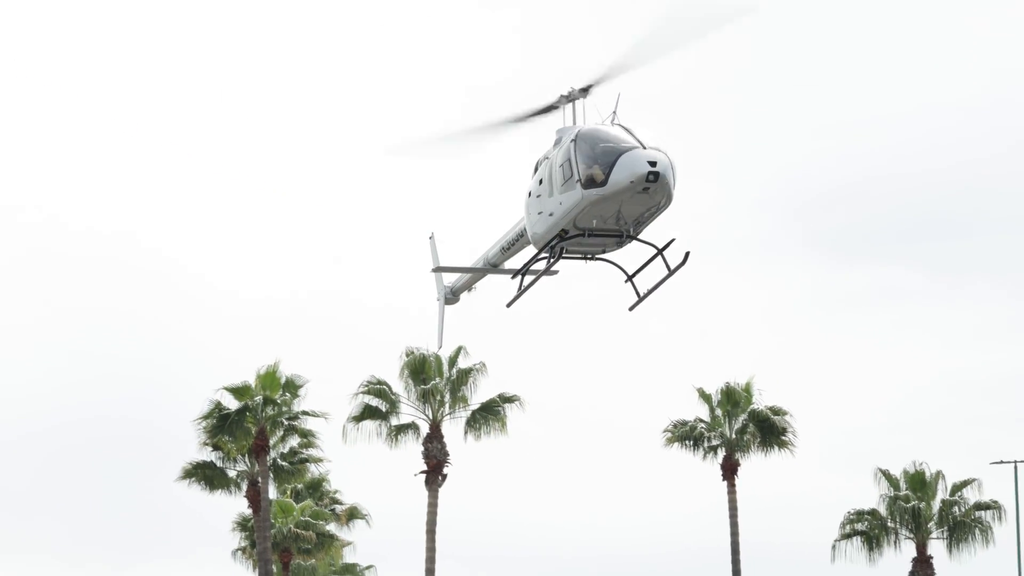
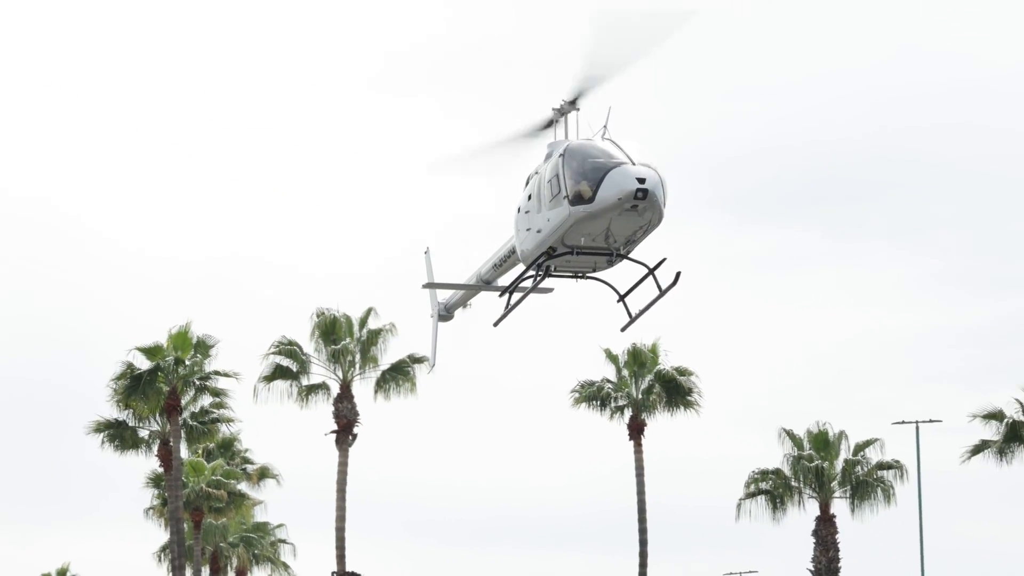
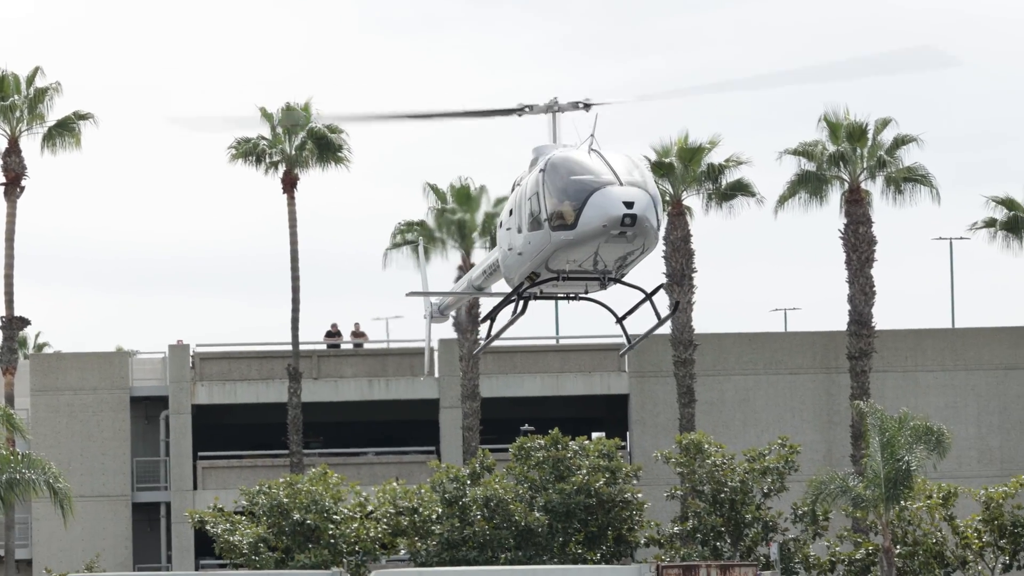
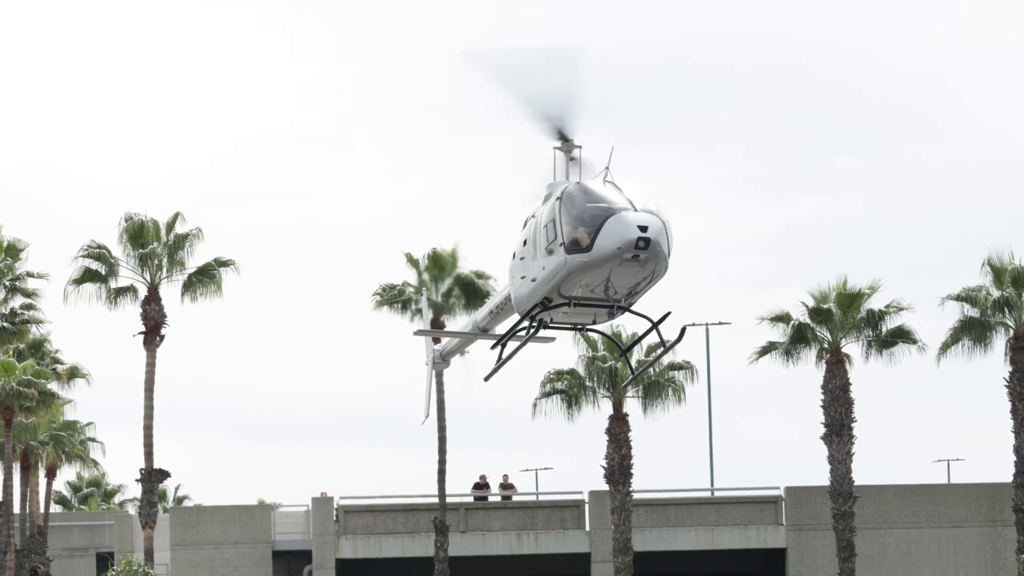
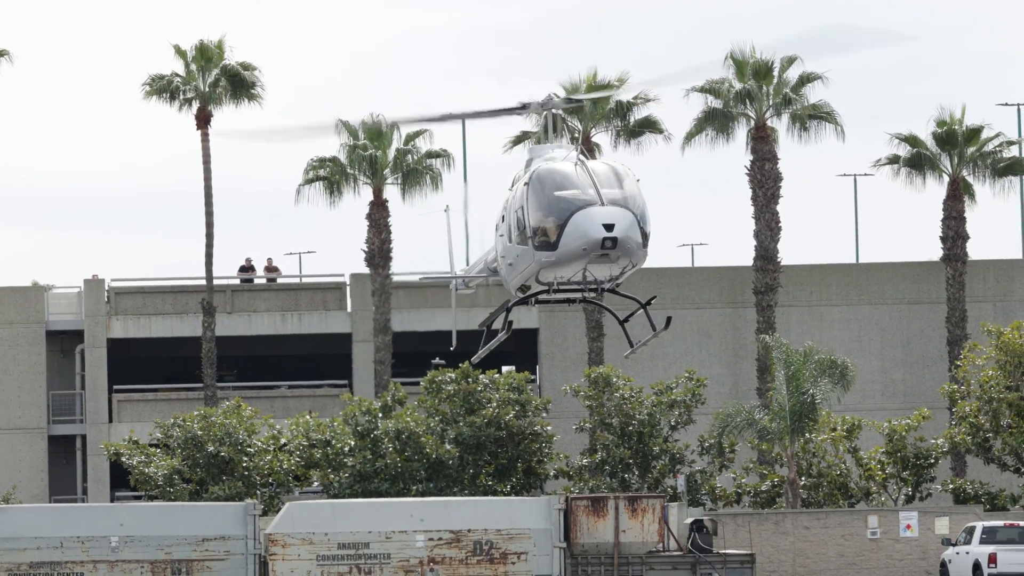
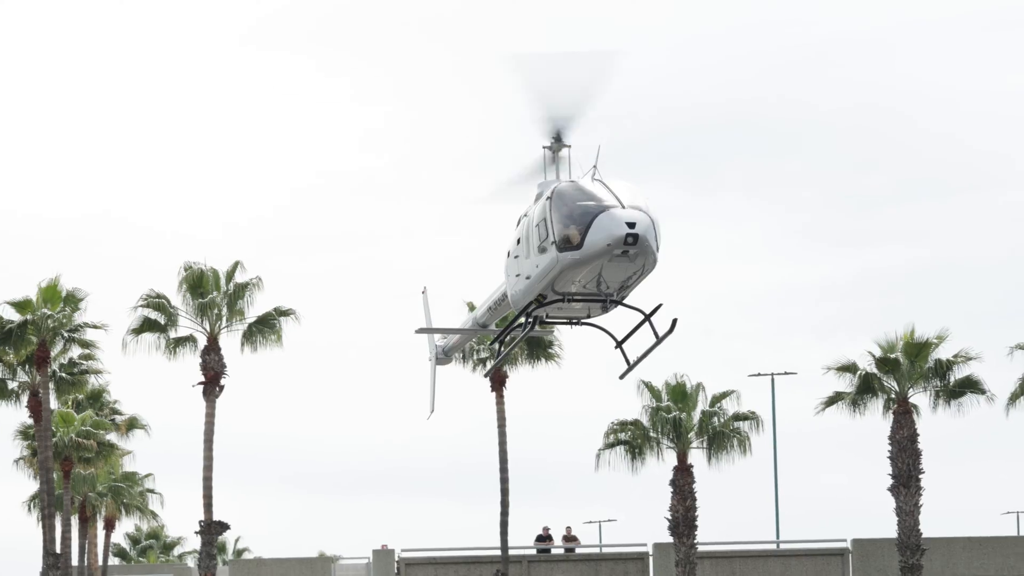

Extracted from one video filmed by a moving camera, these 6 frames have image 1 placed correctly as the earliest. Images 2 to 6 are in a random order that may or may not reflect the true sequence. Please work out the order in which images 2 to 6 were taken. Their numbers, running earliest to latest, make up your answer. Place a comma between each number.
2, 6, 4, 3, 5
